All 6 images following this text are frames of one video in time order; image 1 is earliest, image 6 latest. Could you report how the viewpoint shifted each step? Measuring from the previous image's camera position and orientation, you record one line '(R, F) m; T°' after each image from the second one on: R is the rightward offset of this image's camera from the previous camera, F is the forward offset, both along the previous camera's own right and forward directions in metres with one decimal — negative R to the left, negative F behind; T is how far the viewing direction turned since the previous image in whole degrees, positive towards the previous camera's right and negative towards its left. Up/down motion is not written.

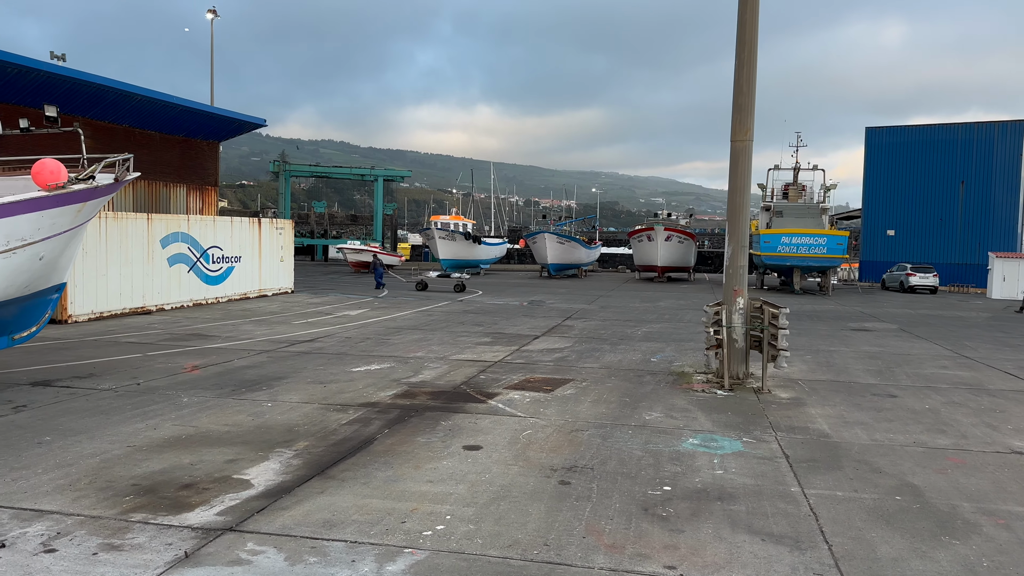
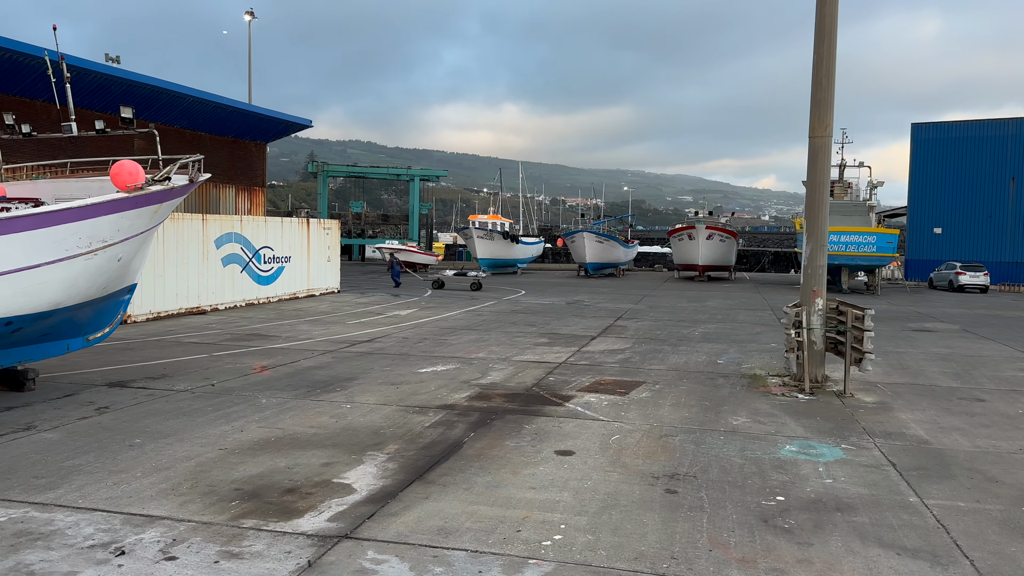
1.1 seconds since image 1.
(-0.5, +0.1) m; -2°
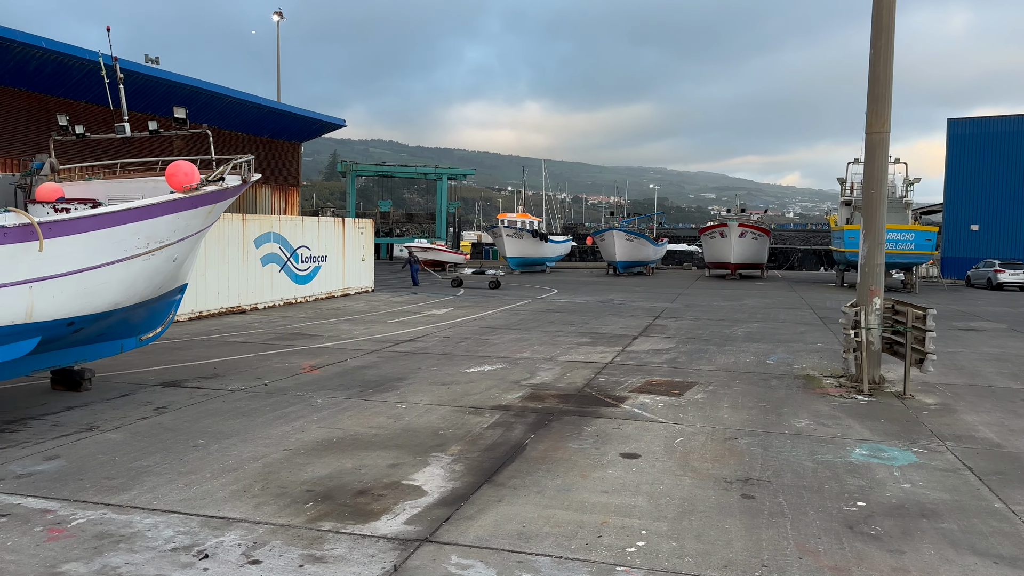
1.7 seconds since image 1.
(-0.3, +0.1) m; -2°
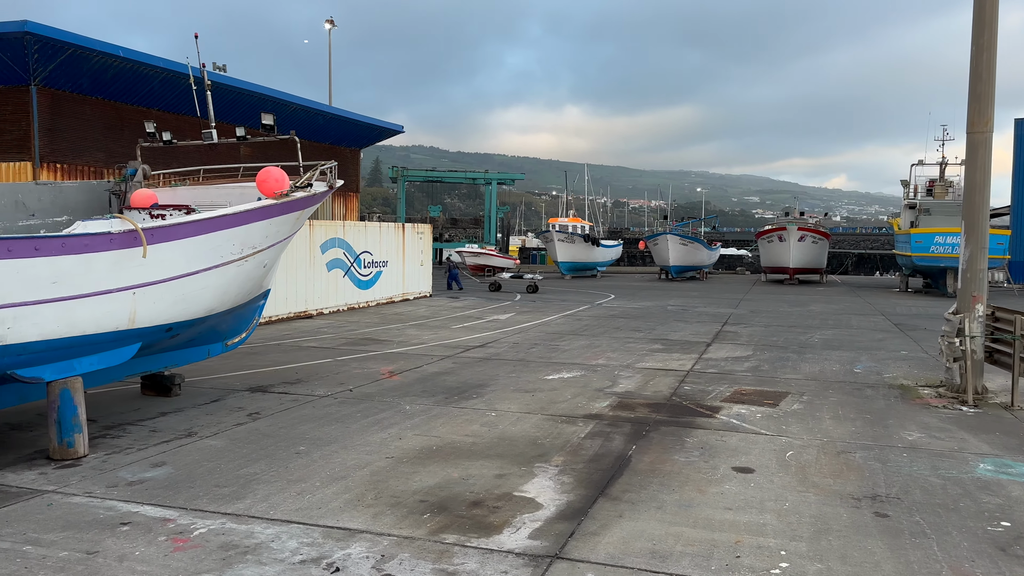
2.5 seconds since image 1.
(-0.5, +0.1) m; -3°
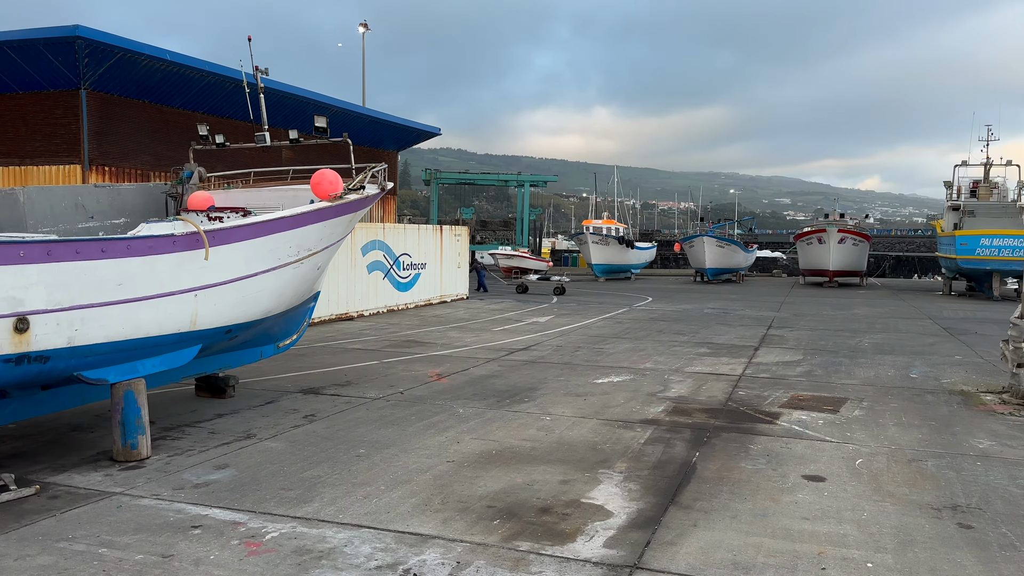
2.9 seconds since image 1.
(-0.2, +0.1) m; -2°
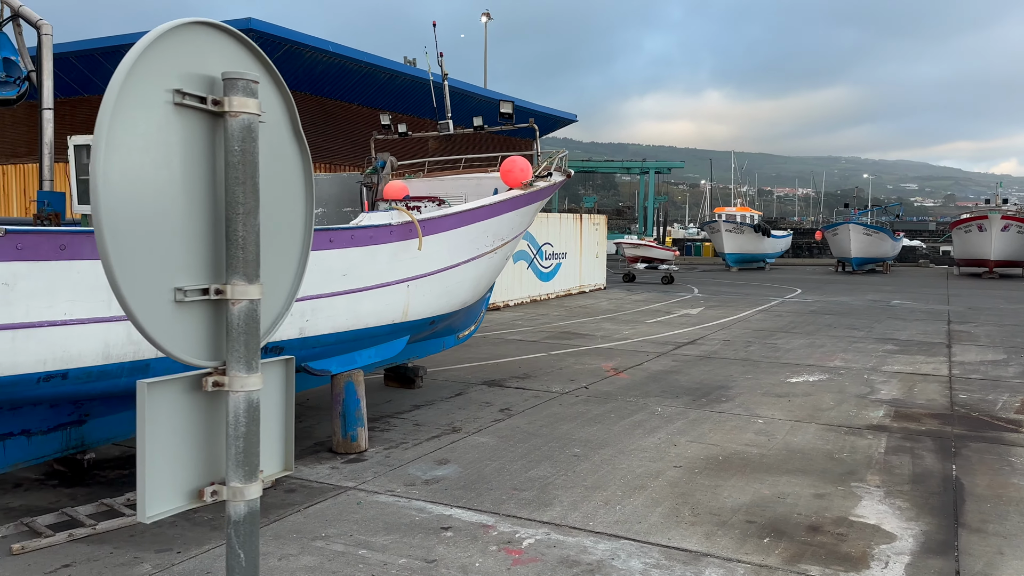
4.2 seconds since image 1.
(-0.8, +0.3) m; -8°
